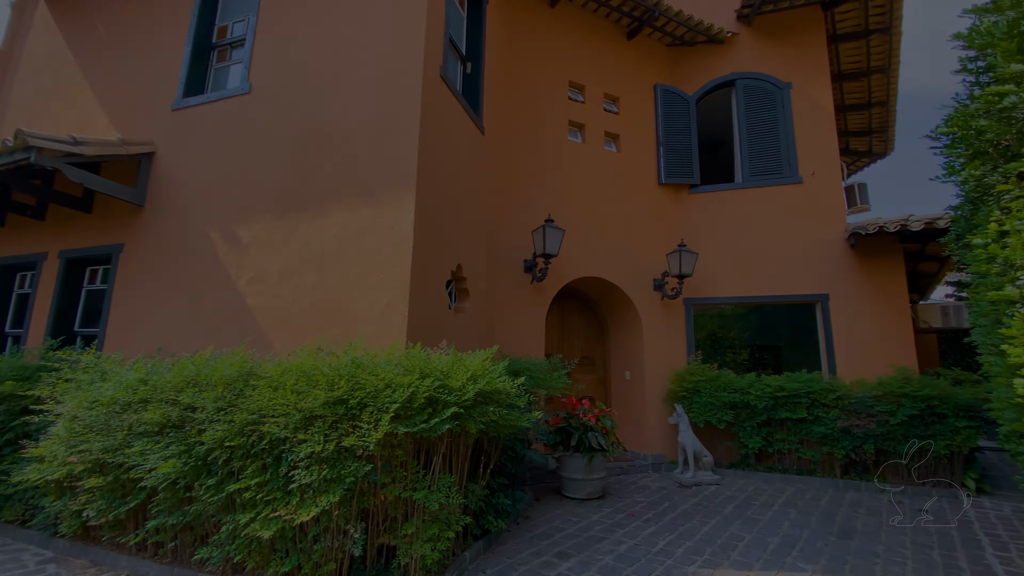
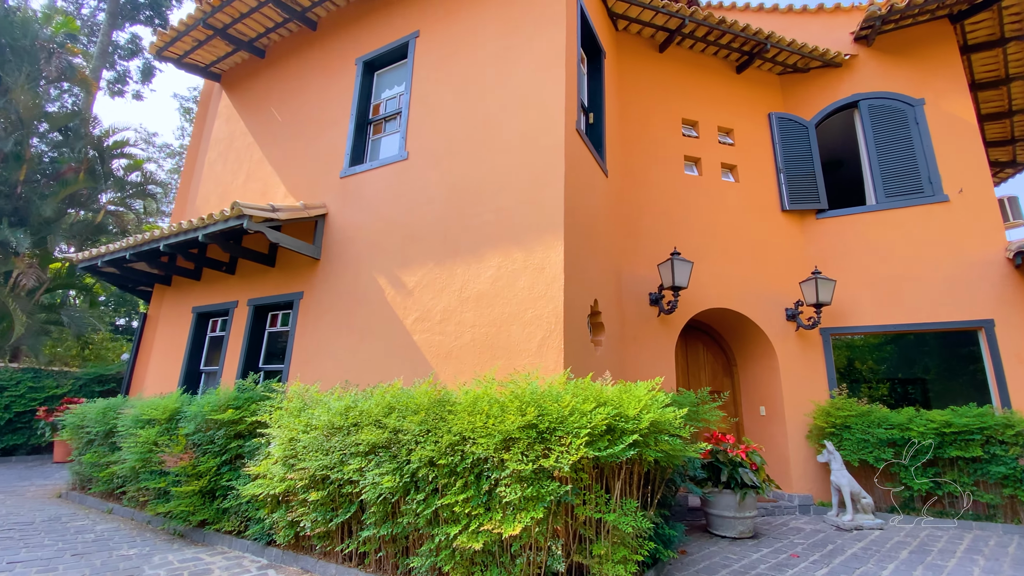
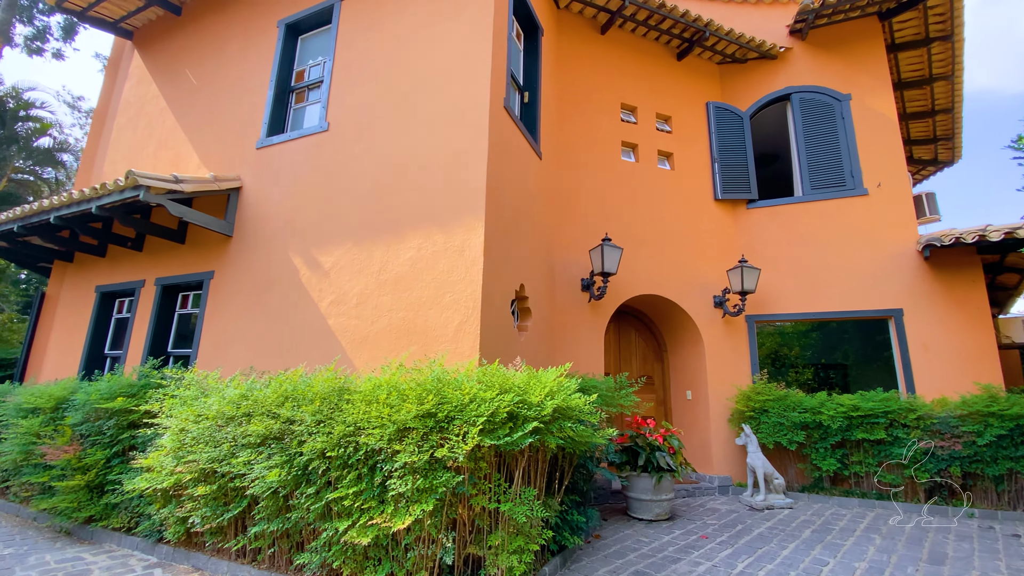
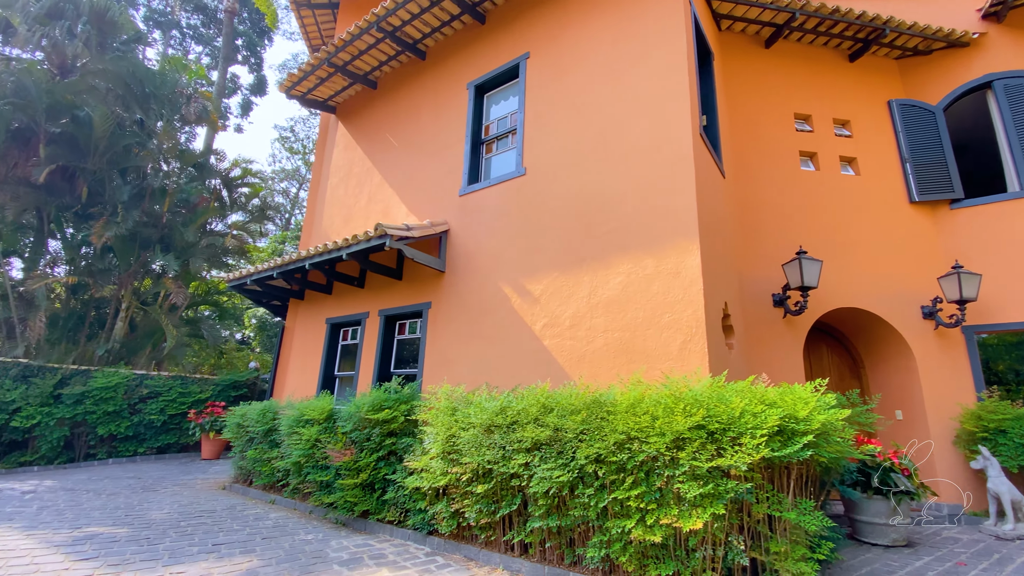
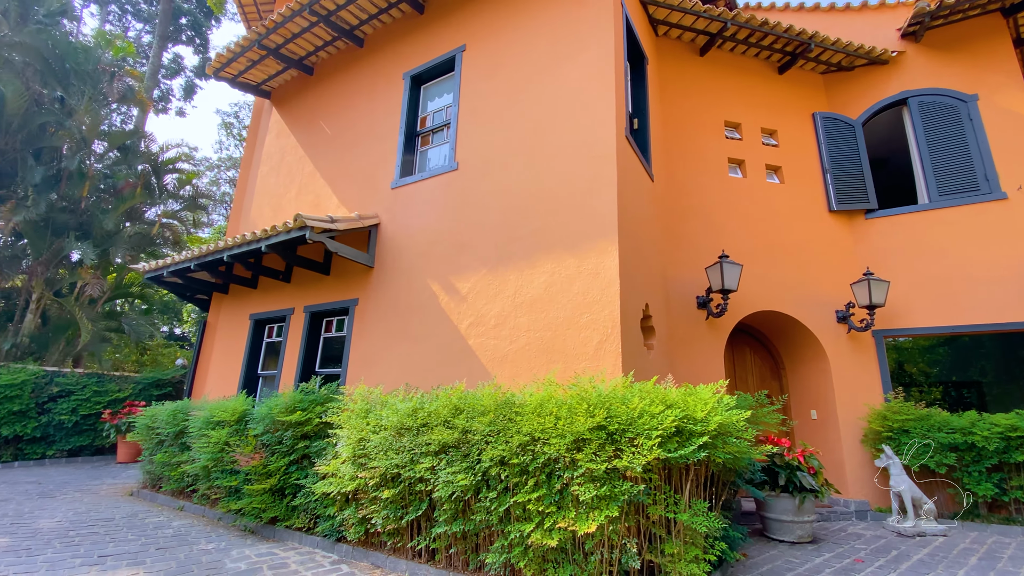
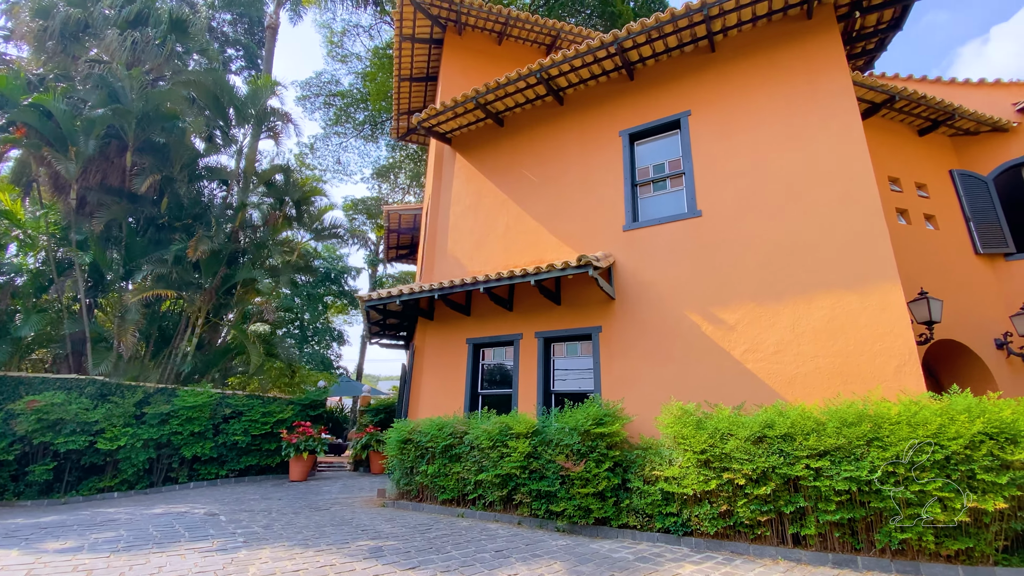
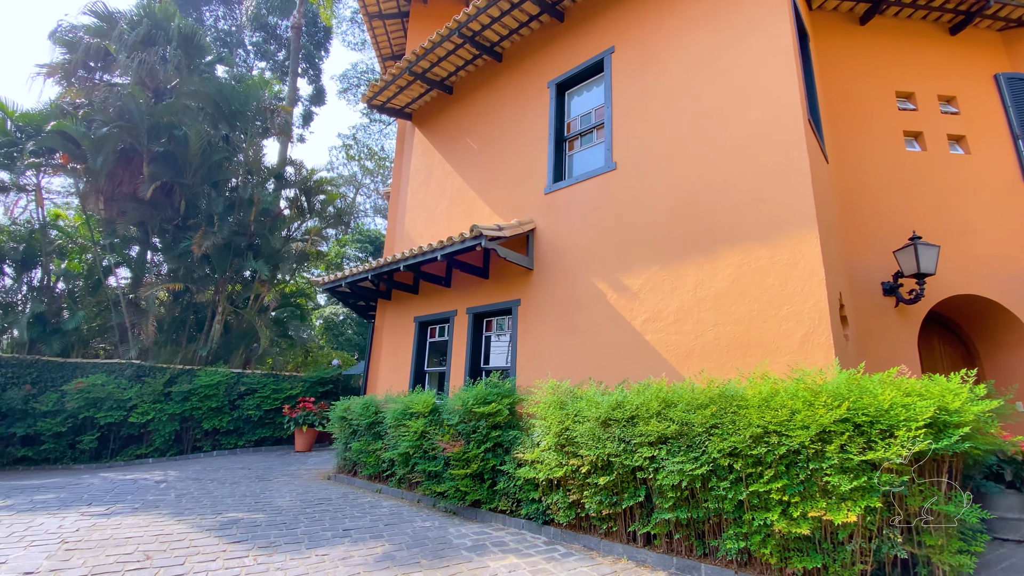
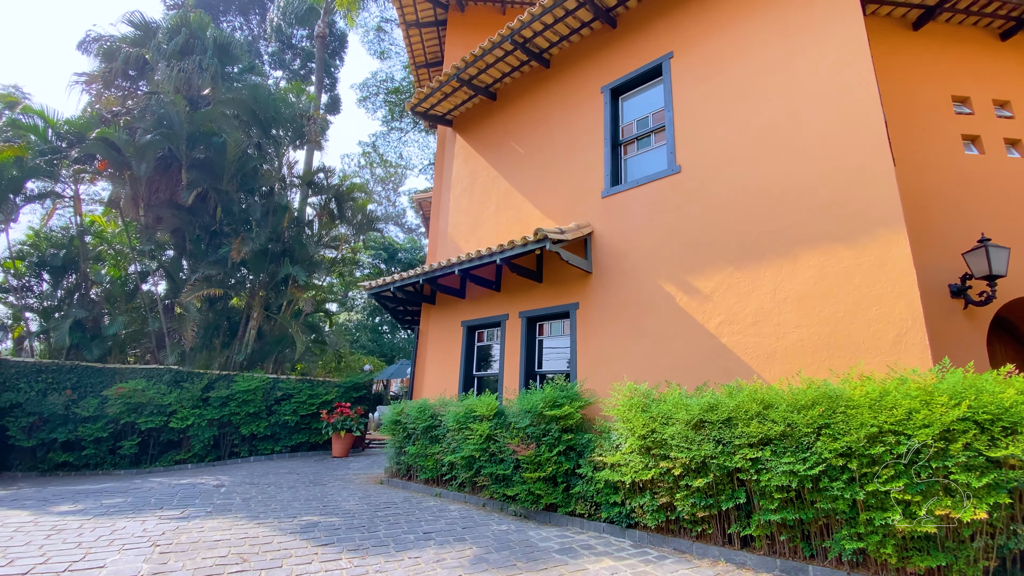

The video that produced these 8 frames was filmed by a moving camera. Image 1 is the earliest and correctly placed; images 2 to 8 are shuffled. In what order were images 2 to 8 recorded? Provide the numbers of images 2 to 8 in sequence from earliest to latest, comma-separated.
3, 2, 5, 4, 7, 8, 6
